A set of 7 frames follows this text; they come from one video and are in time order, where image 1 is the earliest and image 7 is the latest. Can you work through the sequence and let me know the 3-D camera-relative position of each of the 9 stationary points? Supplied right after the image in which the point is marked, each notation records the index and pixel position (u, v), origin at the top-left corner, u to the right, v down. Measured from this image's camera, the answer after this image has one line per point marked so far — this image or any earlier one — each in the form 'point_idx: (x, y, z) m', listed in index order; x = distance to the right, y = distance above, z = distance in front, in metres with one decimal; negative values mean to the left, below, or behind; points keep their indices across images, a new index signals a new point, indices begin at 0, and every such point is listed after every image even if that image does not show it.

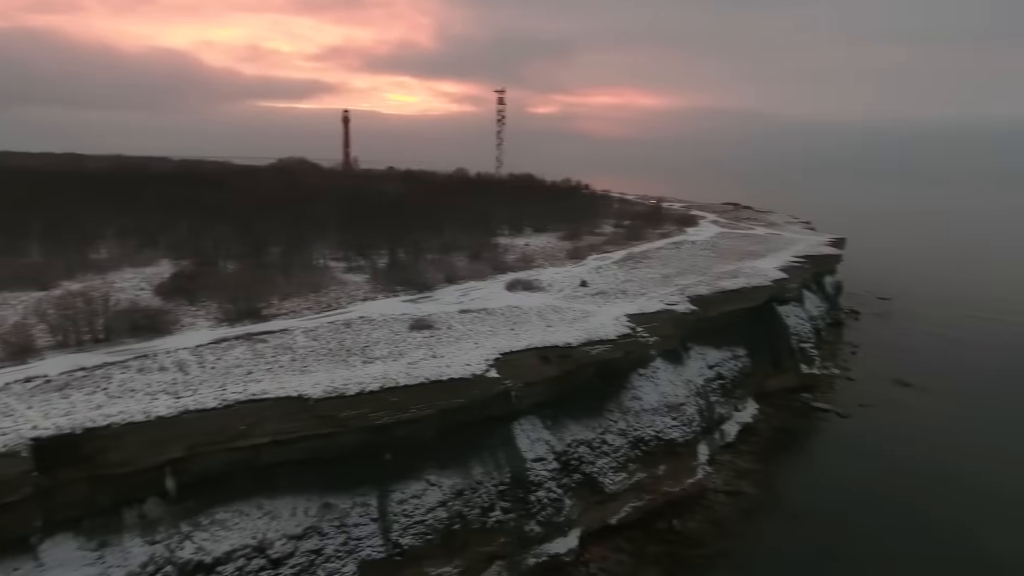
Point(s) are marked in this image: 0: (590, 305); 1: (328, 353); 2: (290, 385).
0: (+2.2, -0.5, +18.2) m
1: (-3.8, -1.4, +13.2) m
2: (-4.0, -1.8, +11.5) m
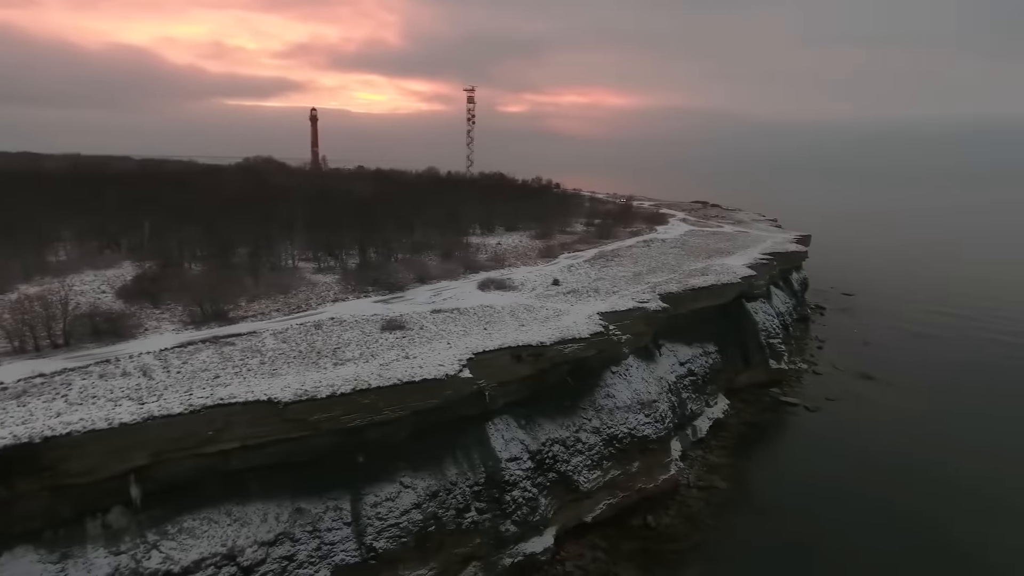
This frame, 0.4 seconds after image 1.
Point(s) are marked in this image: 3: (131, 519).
0: (+1.4, -0.5, +18.2) m
1: (-4.3, -1.4, +12.9) m
2: (-4.5, -1.8, +11.3) m
3: (-5.9, -3.6, +9.9) m
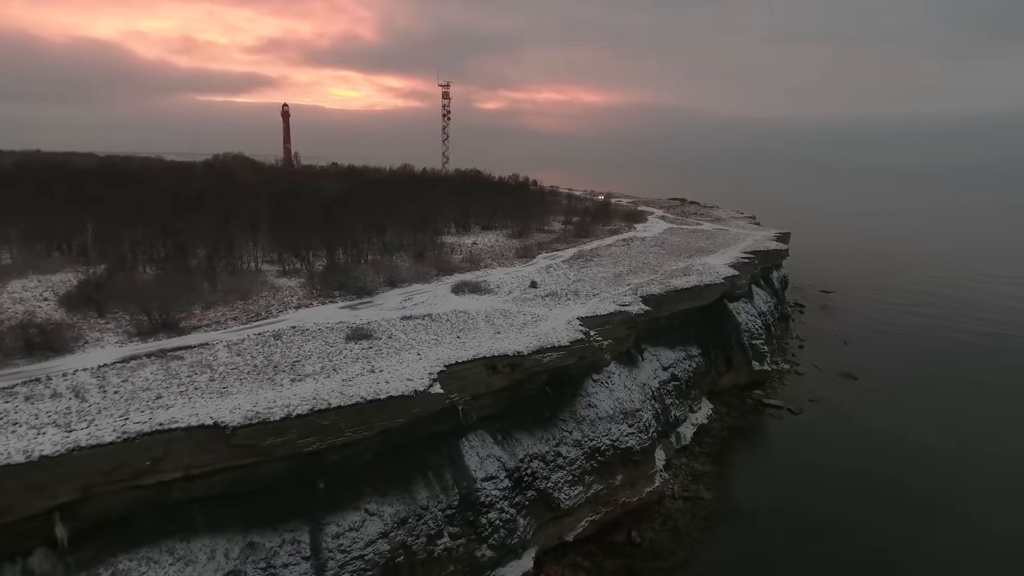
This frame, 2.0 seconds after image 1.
0: (+0.8, -0.5, +17.3) m
1: (-4.8, -1.5, +11.8) m
2: (-4.9, -2.0, +10.2) m
3: (-6.2, -3.8, +8.7) m
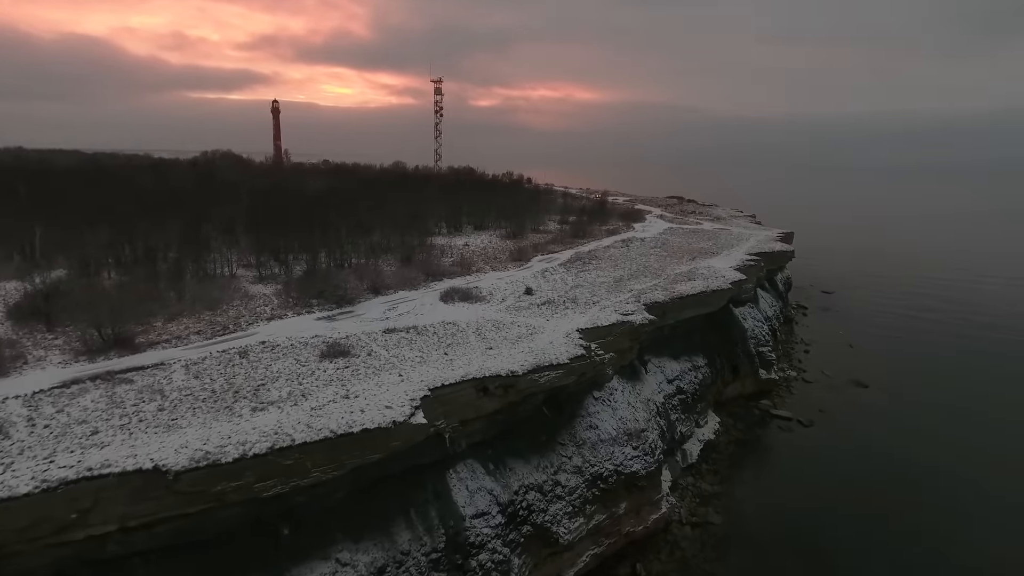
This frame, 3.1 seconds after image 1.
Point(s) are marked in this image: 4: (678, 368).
0: (+0.6, -0.8, +15.9) m
1: (-4.9, -1.8, +10.4) m
2: (-5.0, -2.2, +8.7) m
3: (-6.3, -4.0, +7.3) m
4: (+4.9, -2.4, +19.1) m
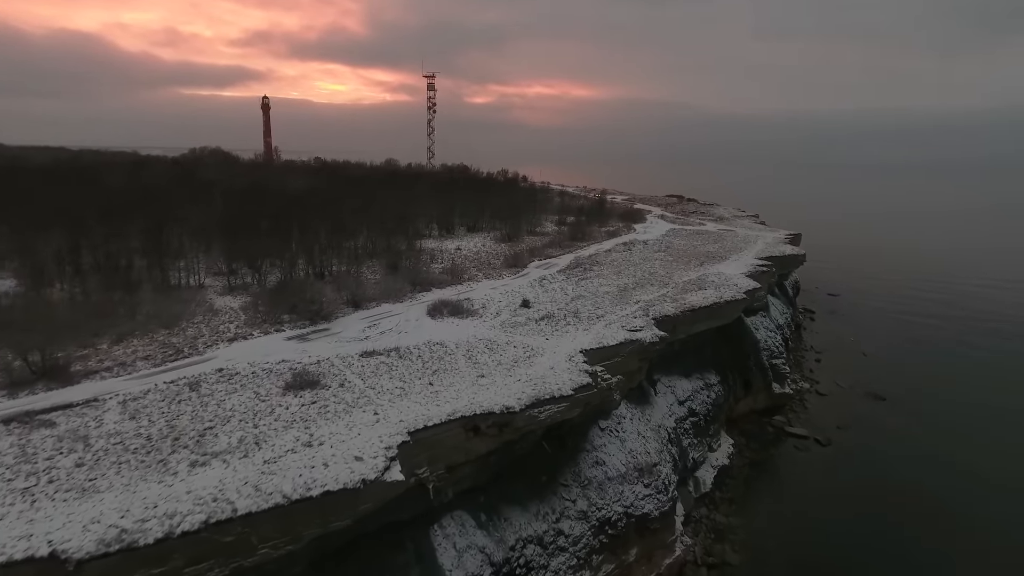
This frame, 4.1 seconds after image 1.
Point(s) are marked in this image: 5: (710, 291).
0: (+0.5, -1.1, +14.2) m
1: (-5.0, -2.1, +8.6) m
2: (-5.0, -2.6, +7.0) m
3: (-6.4, -4.4, +5.5) m
4: (+4.8, -2.7, +17.4) m
5: (+6.1, -0.1, +19.5) m
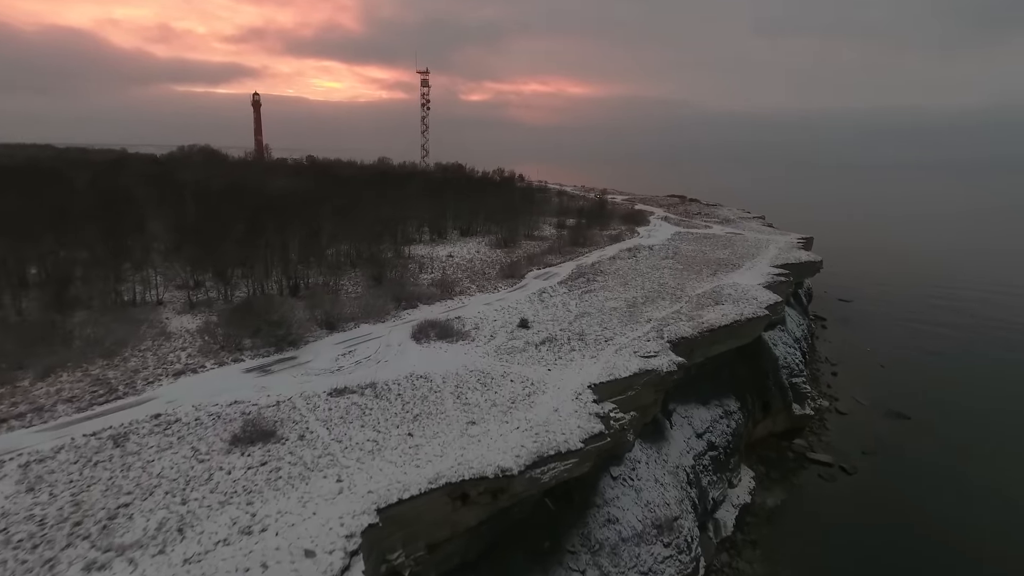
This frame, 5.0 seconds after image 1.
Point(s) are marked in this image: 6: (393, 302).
0: (+0.4, -1.5, +12.3) m
1: (-5.0, -2.6, +6.7) m
2: (-5.1, -3.0, +5.0) m
3: (-6.4, -4.8, +3.6) m
4: (+4.7, -3.1, +15.5) m
5: (+6.0, -0.5, +17.6) m
6: (-3.0, -0.4, +16.3) m
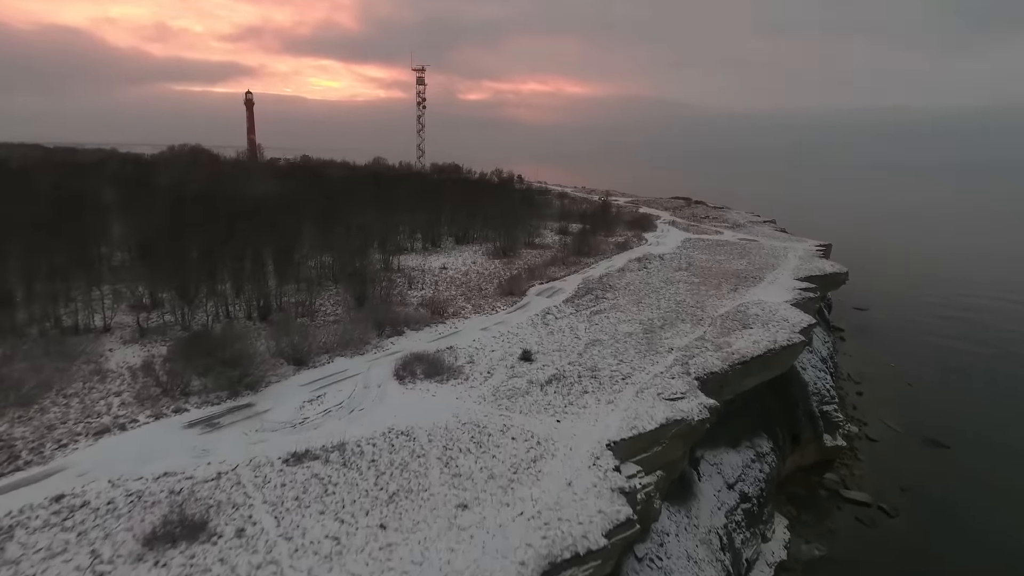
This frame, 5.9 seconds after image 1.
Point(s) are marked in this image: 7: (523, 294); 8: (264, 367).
0: (+0.4, -2.0, +10.2) m
1: (-5.0, -3.1, +4.5) m
2: (-5.0, -3.6, +2.9) m
3: (-6.3, -5.4, +1.5) m
4: (+4.7, -3.6, +13.4) m
5: (+6.0, -1.0, +15.5) m
6: (-3.0, -0.9, +14.1) m
7: (+0.3, -0.2, +18.3) m
8: (-4.5, -1.4, +11.6) m
